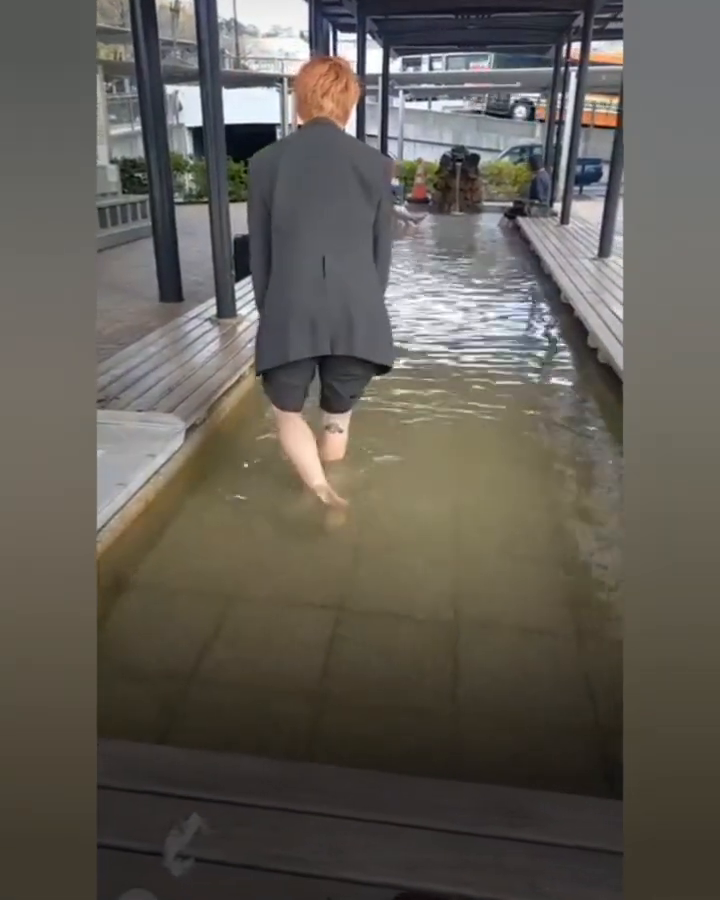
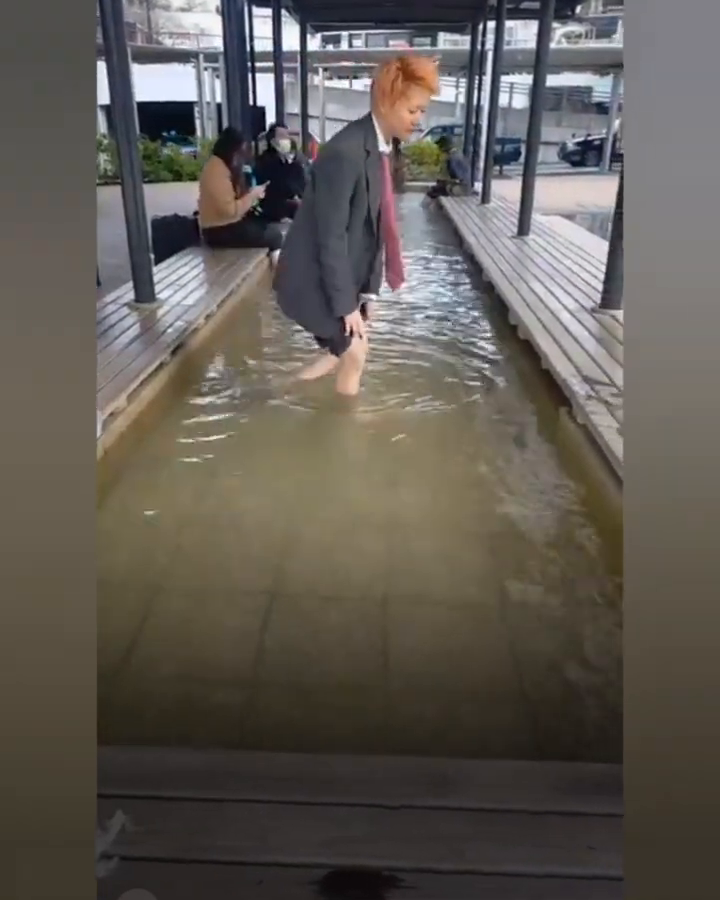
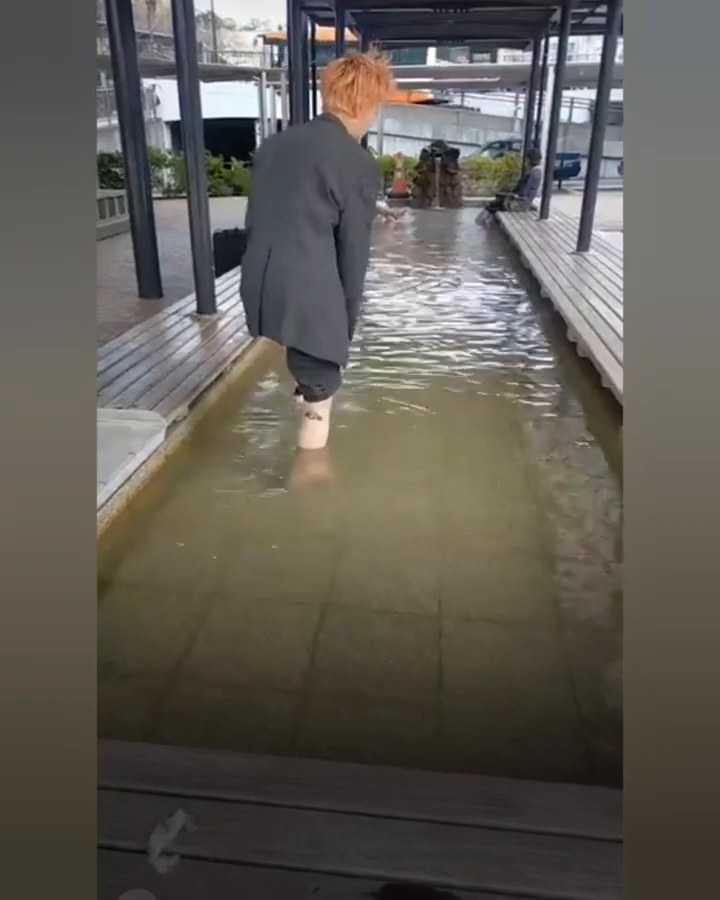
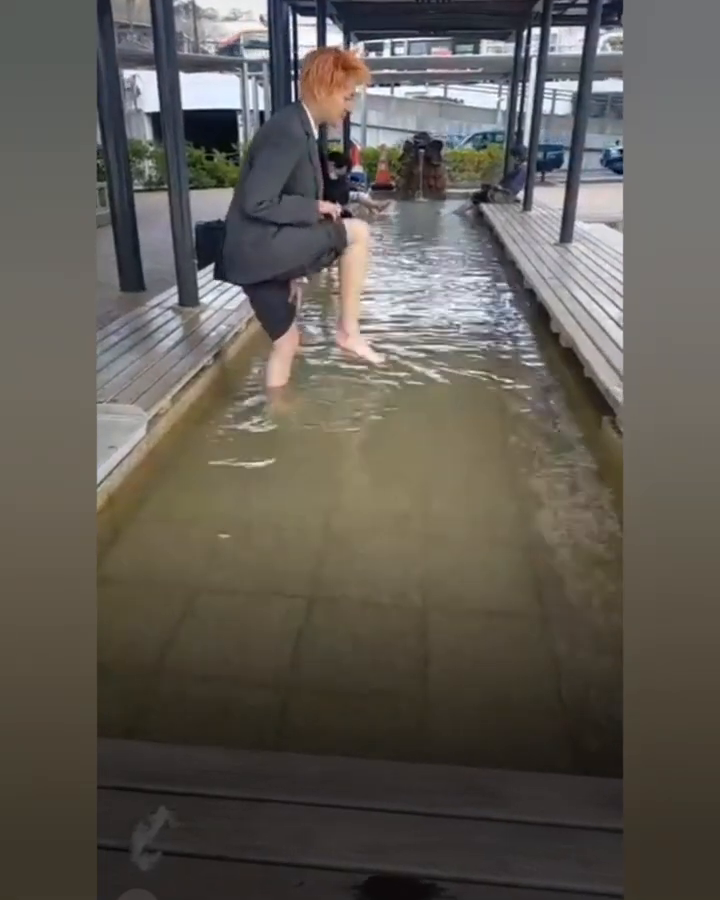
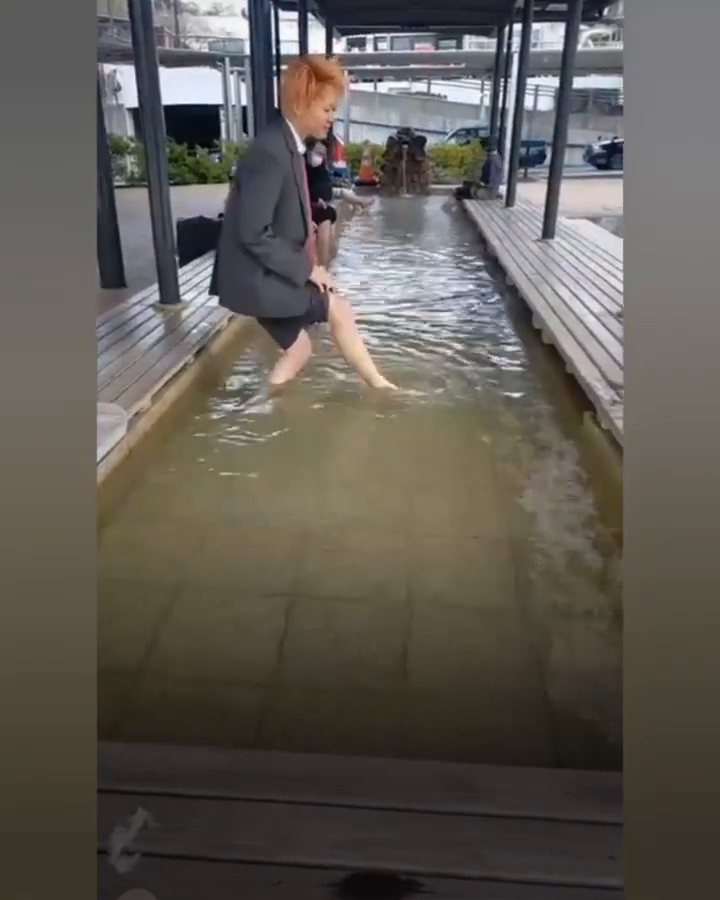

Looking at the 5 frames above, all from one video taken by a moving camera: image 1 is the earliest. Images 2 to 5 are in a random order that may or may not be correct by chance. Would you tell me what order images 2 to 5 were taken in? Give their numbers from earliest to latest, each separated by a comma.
3, 4, 5, 2
